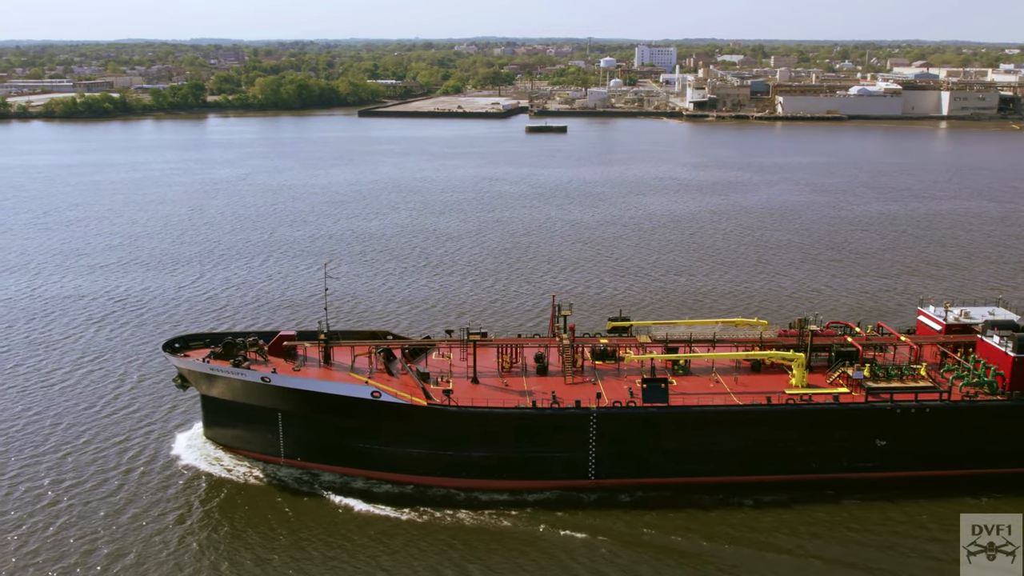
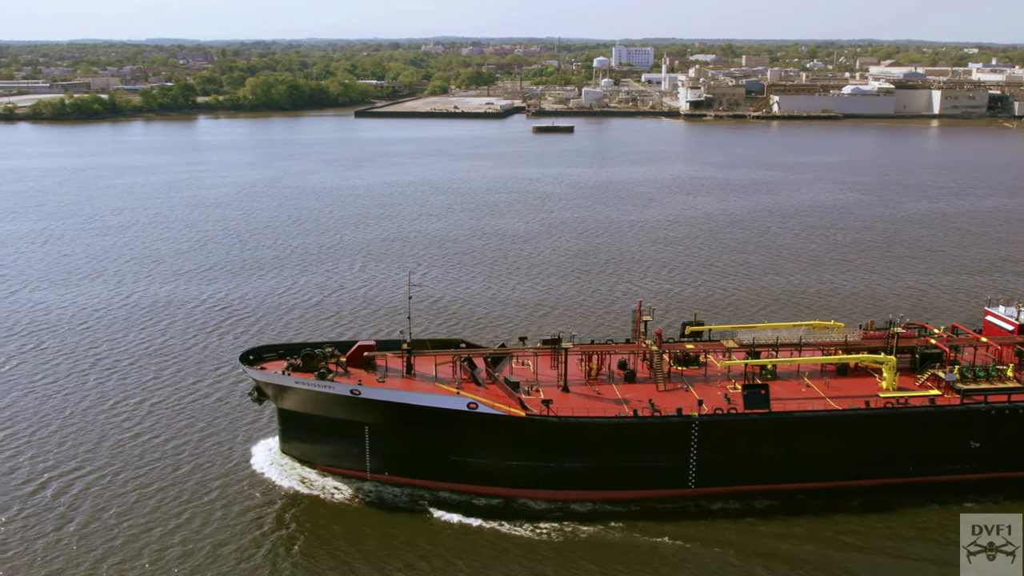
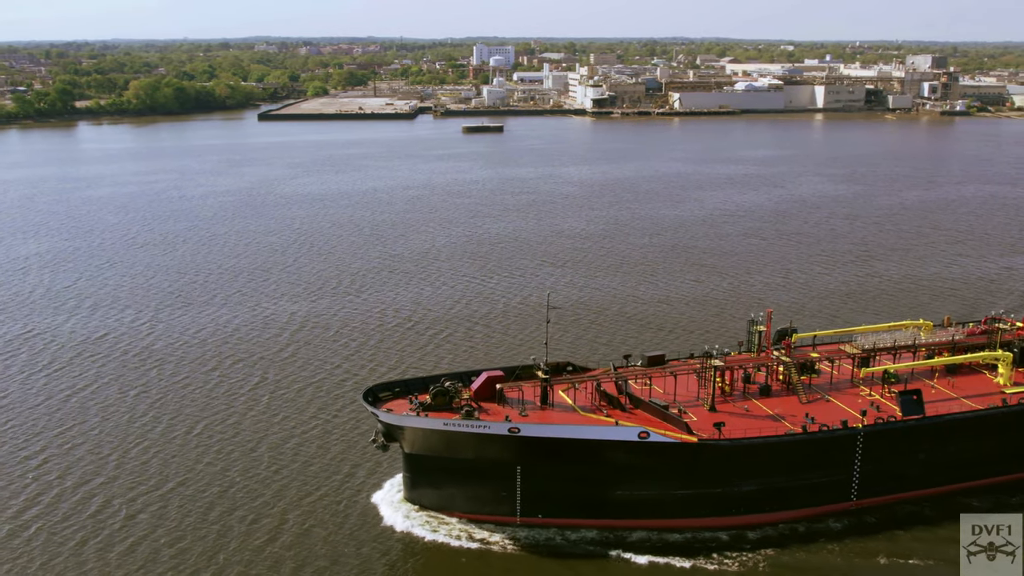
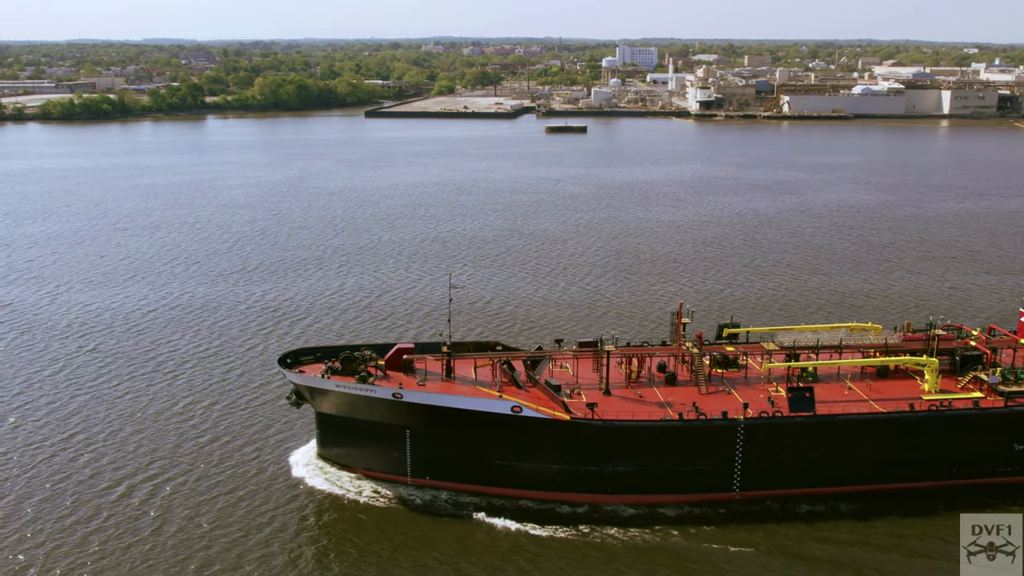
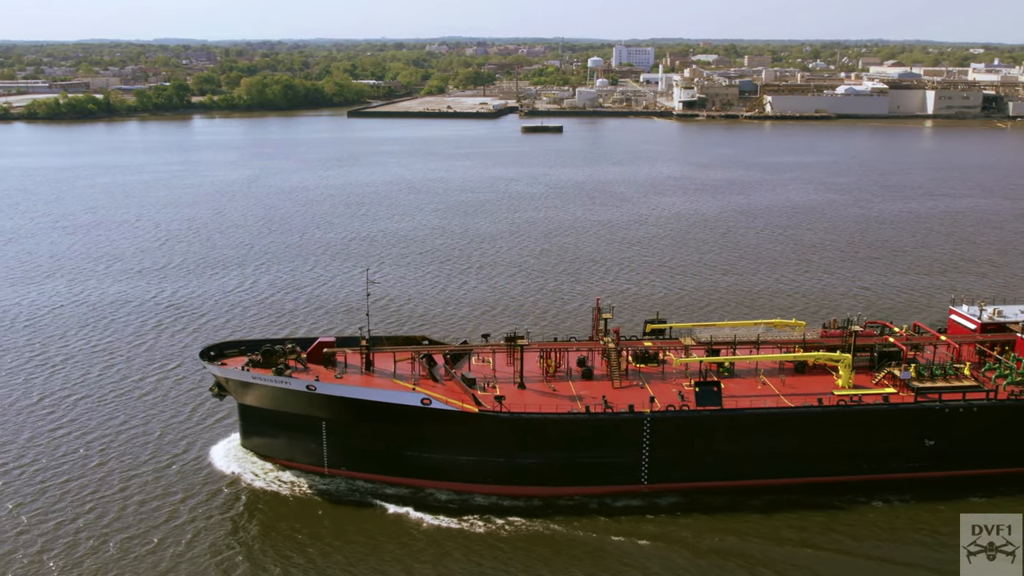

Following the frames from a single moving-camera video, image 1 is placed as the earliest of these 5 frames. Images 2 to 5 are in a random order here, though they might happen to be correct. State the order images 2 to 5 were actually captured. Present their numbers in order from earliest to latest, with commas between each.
5, 2, 4, 3
